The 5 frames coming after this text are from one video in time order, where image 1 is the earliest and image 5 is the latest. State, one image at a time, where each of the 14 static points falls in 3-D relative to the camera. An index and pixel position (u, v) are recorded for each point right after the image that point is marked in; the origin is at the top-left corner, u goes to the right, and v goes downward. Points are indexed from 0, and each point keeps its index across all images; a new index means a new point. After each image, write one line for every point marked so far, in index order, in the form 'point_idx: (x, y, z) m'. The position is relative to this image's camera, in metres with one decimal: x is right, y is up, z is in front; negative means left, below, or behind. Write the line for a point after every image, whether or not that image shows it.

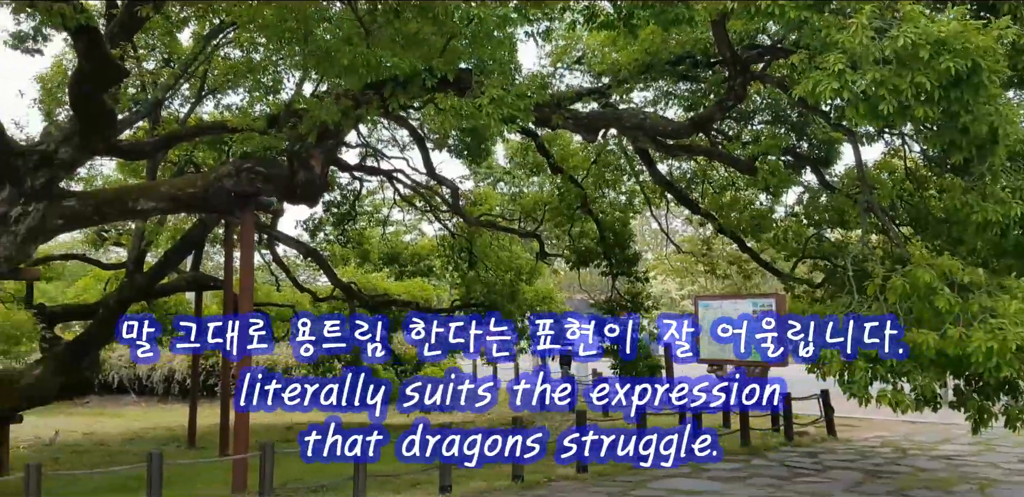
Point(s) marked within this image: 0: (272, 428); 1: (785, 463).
0: (-4.7, -3.5, +15.9) m
1: (+3.2, -2.5, +9.3) m
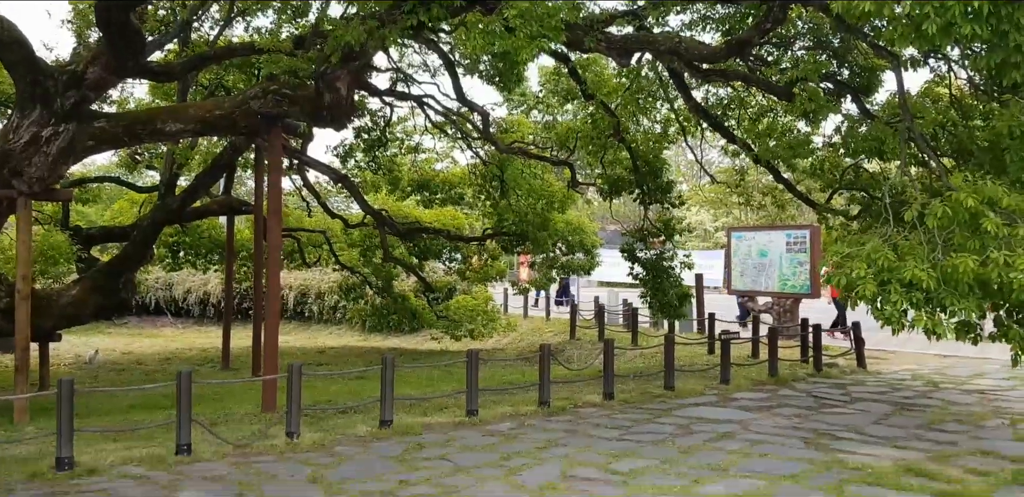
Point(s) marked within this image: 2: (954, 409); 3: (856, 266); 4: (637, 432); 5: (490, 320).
0: (-4.1, -2.0, +16.2) m
1: (+3.5, -1.7, +9.3) m
2: (+4.6, -1.7, +8.3) m
3: (+2.5, -0.1, +5.8) m
4: (+1.2, -1.7, +7.3) m
5: (-0.4, -1.5, +17.3) m
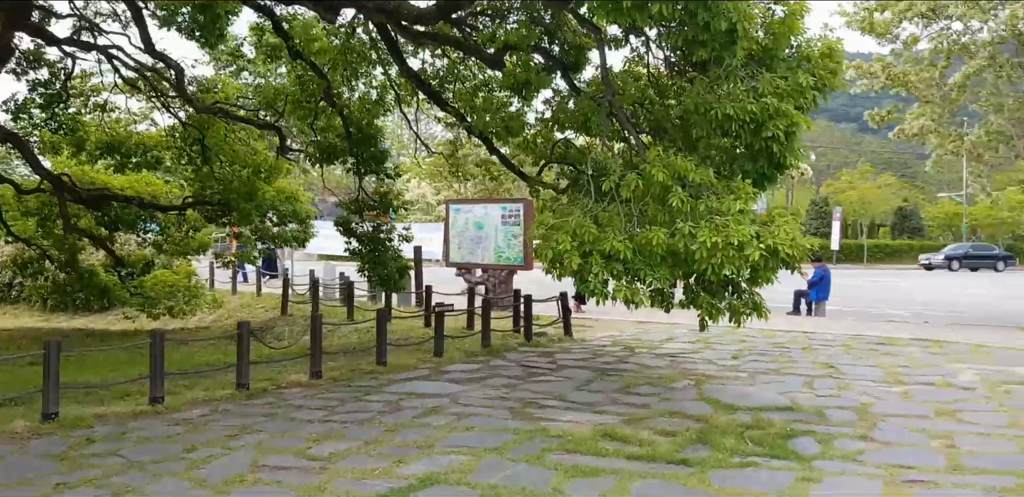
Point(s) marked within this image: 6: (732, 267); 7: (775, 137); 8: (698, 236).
0: (-9.3, -1.5, +13.5) m
1: (+0.1, -1.4, +9.4) m
2: (+1.5, -1.4, +8.9) m
3: (+0.3, +0.1, +5.8) m
4: (-1.4, -1.4, +6.9) m
5: (-6.2, -1.0, +15.7) m
6: (+1.5, -0.1, +5.5) m
7: (+2.0, +0.9, +6.1) m
8: (+1.3, +0.1, +5.6) m
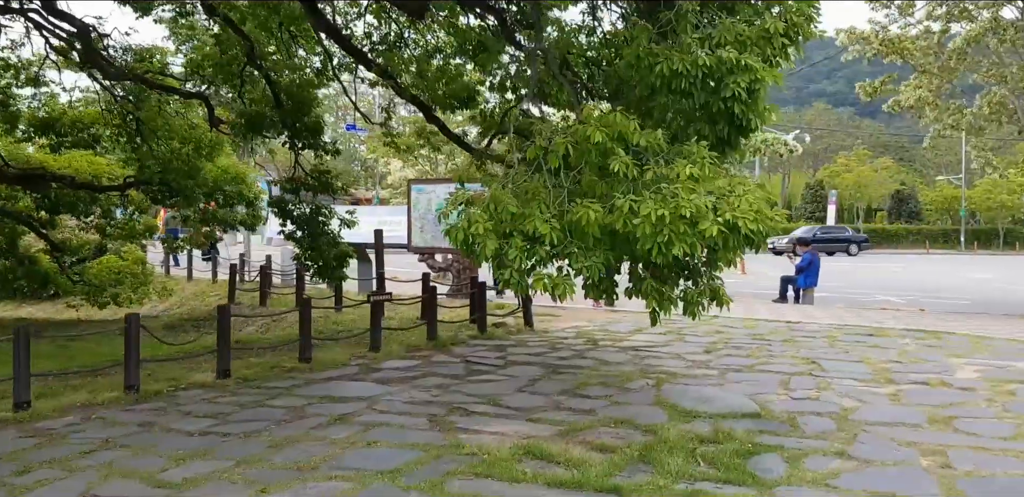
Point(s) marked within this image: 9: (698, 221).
0: (-9.9, -1.2, +12.5) m
1: (-0.5, -1.2, +8.4) m
2: (+0.9, -1.2, +7.9) m
3: (-0.3, +0.2, +4.8) m
4: (-2.0, -1.3, +5.9) m
5: (-6.8, -0.7, +14.7) m
6: (+0.9, 0.0, +4.5) m
7: (+1.4, +1.0, +5.1) m
8: (+0.7, +0.2, +4.5) m
9: (+1.0, +0.2, +4.5) m
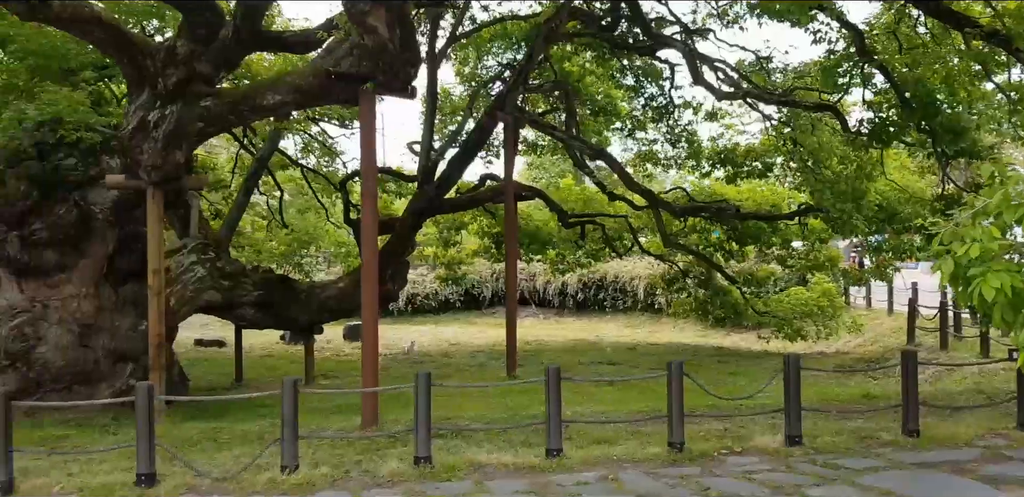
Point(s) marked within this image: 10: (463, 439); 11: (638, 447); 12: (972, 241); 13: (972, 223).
0: (+1.7, -1.9, +15.0) m
1: (+4.4, -1.4, +5.1) m
2: (+4.8, -1.4, +3.7) m
3: (+1.6, 0.0, +2.7) m
4: (+1.4, -1.5, +4.7) m
5: (+5.3, -1.2, +13.9) m
6: (+2.1, -0.1, +1.6) m
7: (+2.9, +0.8, +1.6) m
8: (+2.0, +0.1, +1.8) m
9: (+2.1, 0.0, +1.5) m
10: (-0.4, -1.4, +6.0) m
11: (+1.0, -1.5, +6.1) m
12: (+1.6, 0.0, +2.7) m
13: (+1.7, 0.0, +2.9) m
